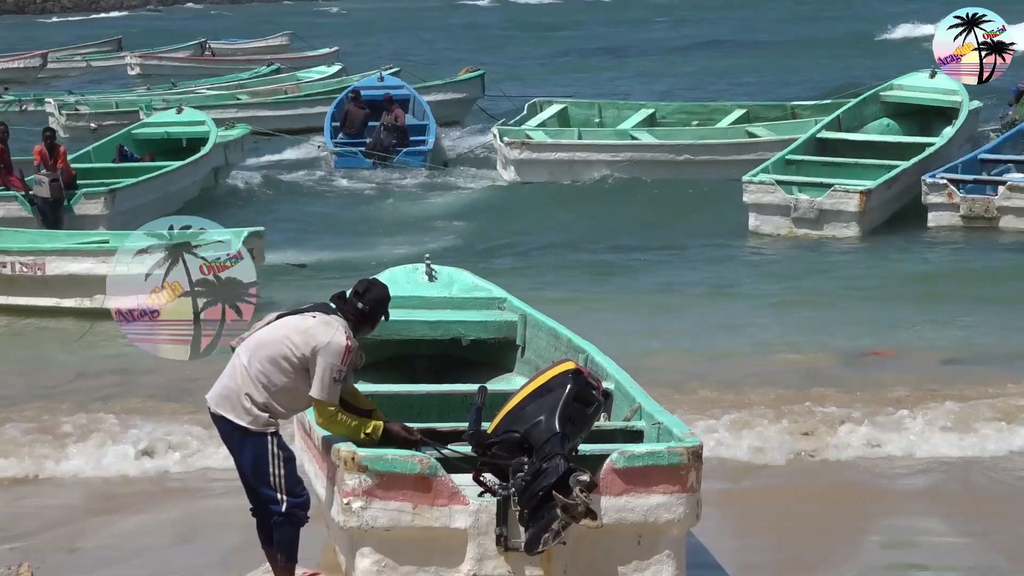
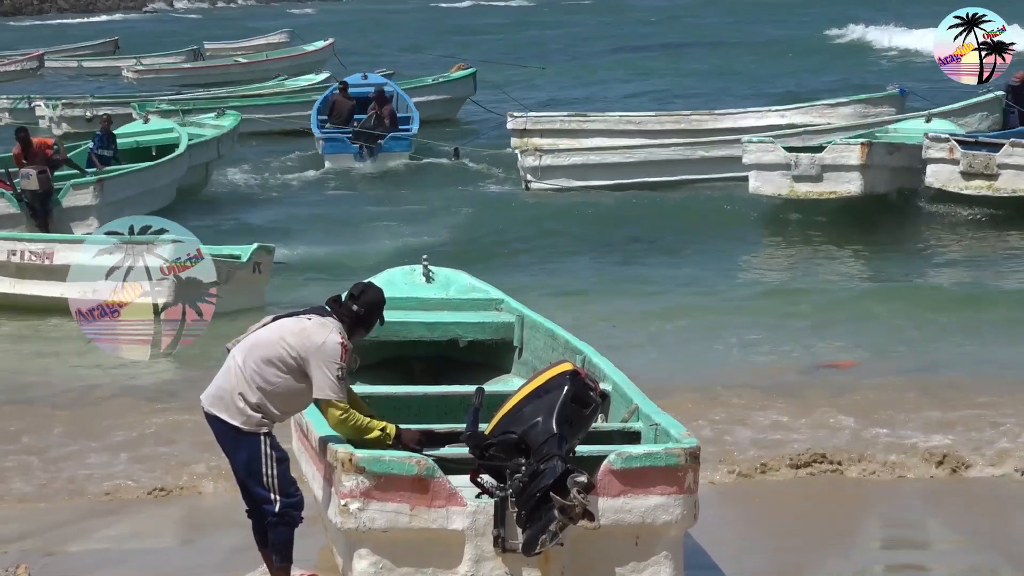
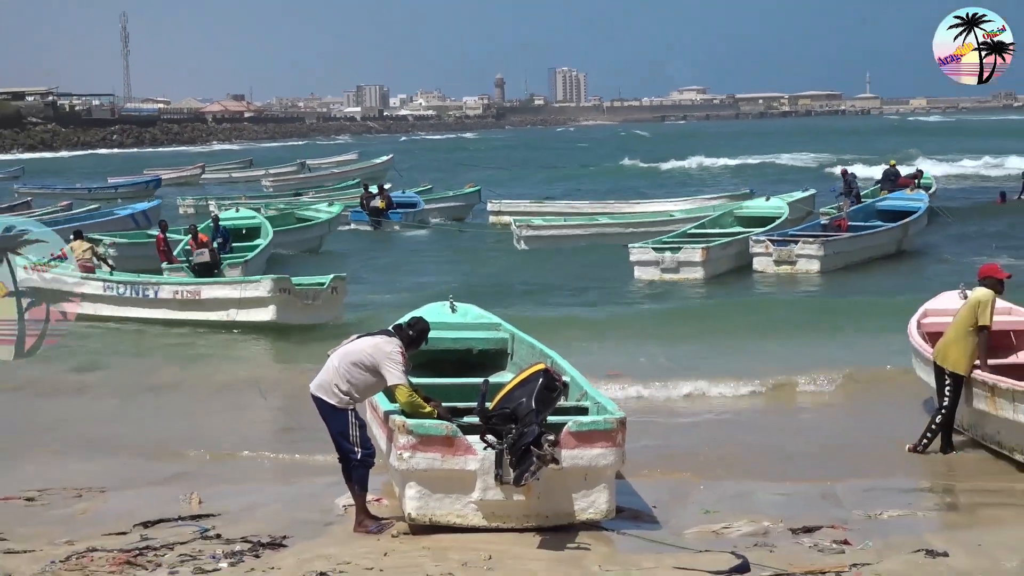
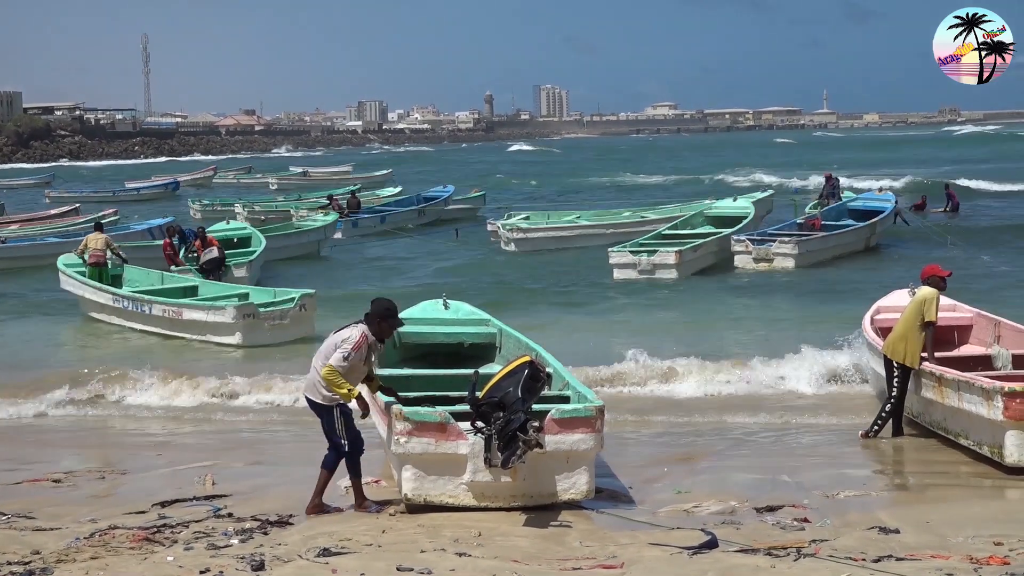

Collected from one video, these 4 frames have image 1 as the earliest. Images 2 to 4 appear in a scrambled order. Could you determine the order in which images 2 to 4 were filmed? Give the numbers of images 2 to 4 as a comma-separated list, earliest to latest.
2, 3, 4
